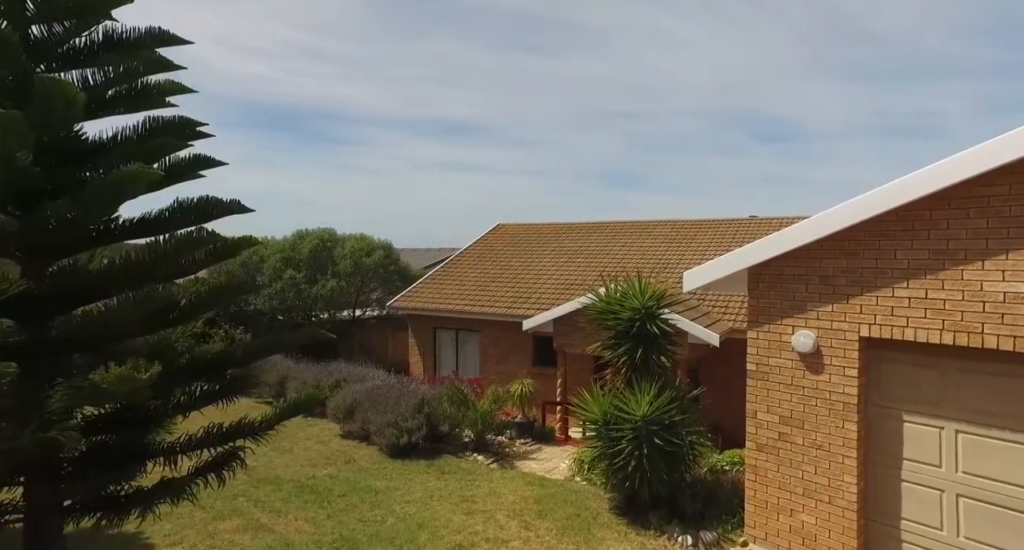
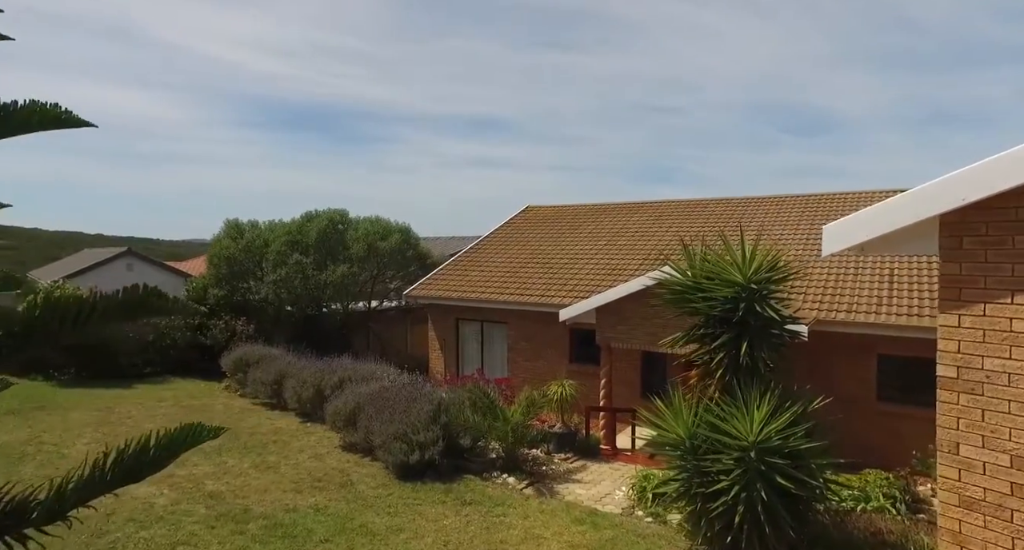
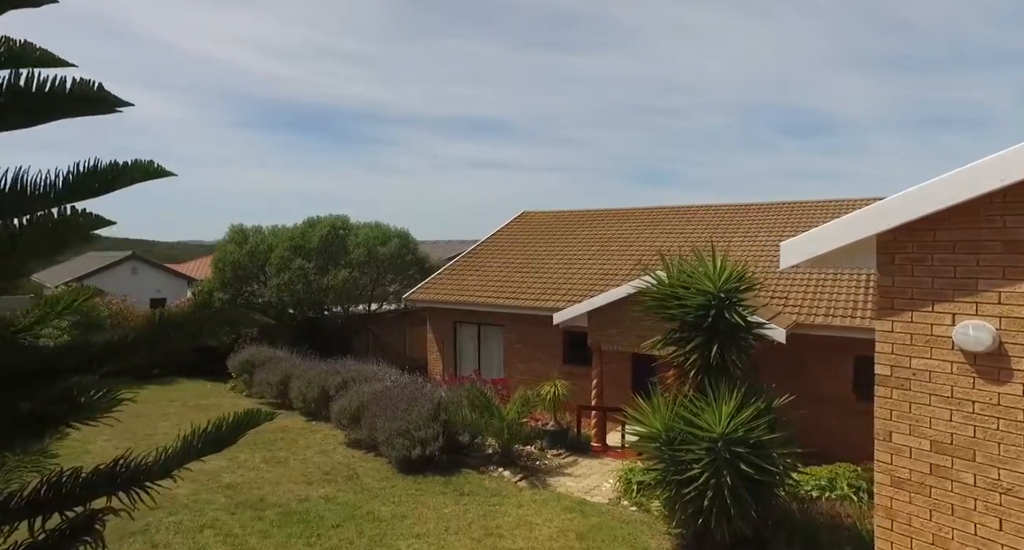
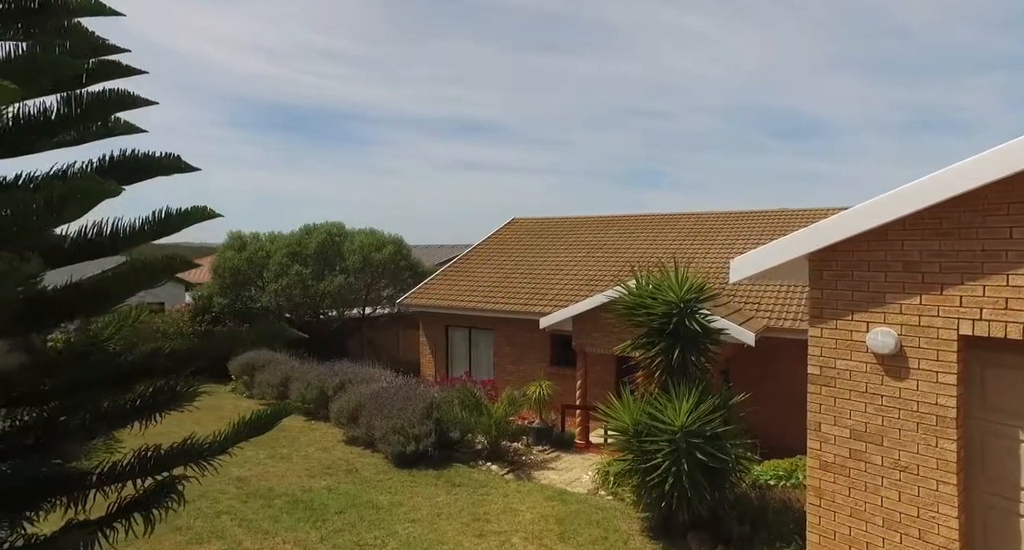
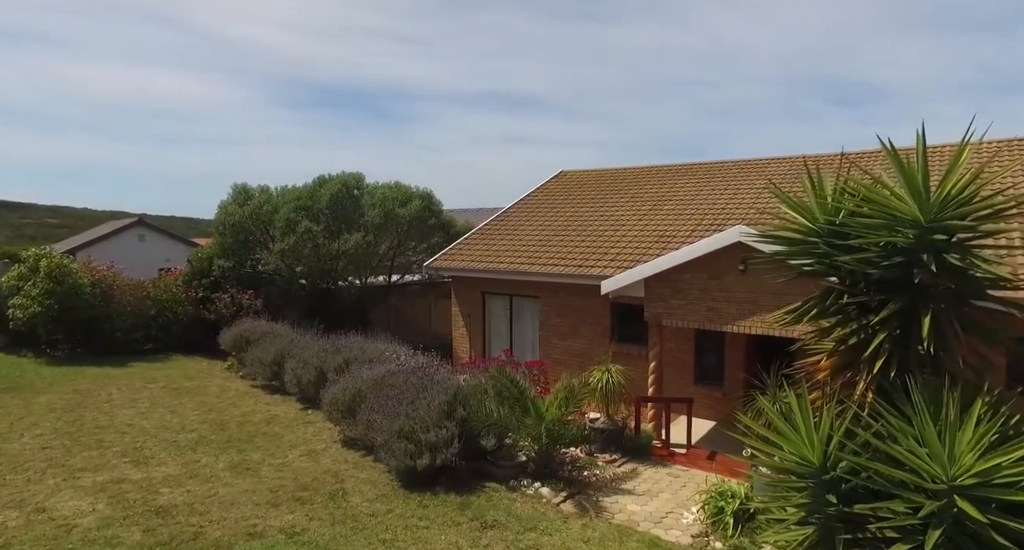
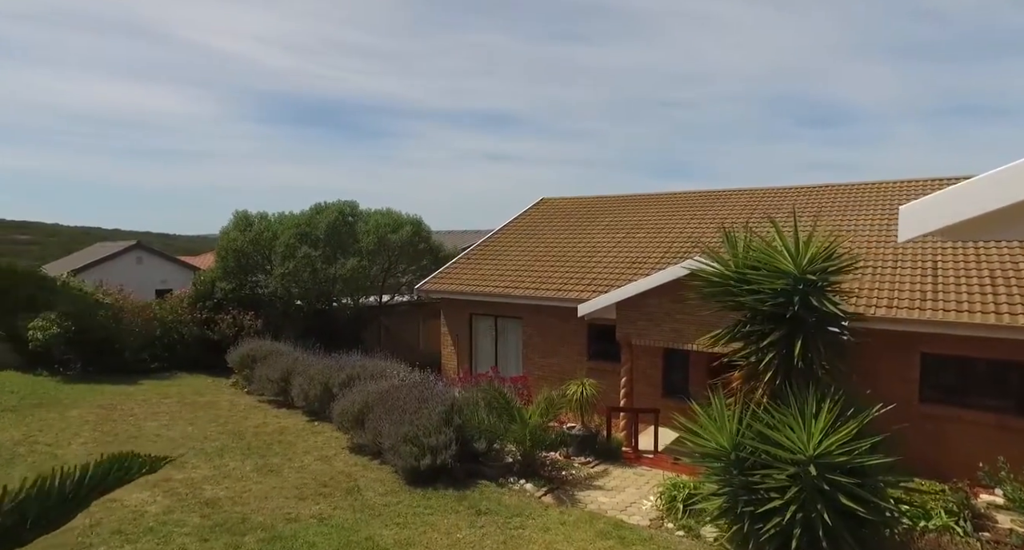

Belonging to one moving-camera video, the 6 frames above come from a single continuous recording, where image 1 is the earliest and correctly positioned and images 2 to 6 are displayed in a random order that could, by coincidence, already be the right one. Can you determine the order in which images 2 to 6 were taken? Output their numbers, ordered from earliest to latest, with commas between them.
4, 3, 2, 6, 5
